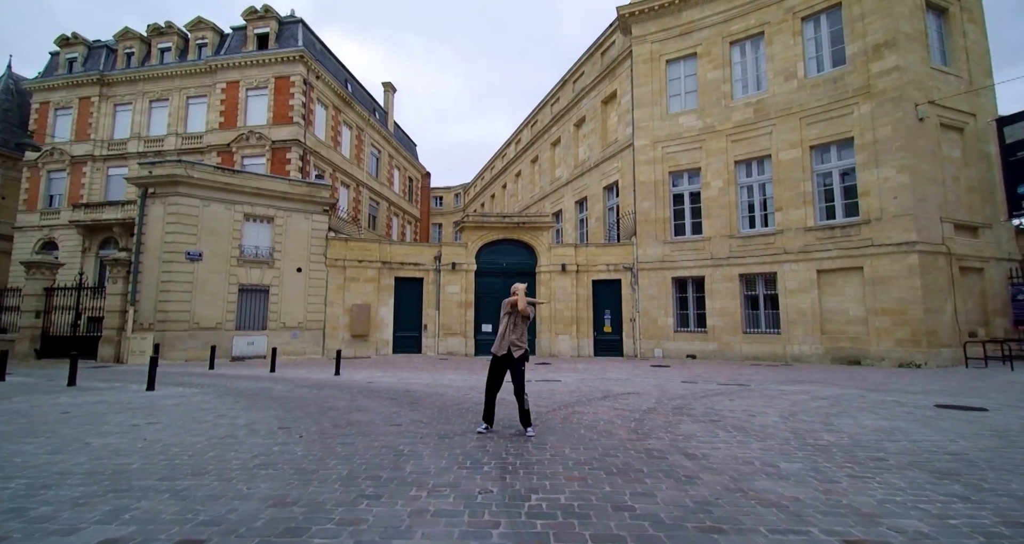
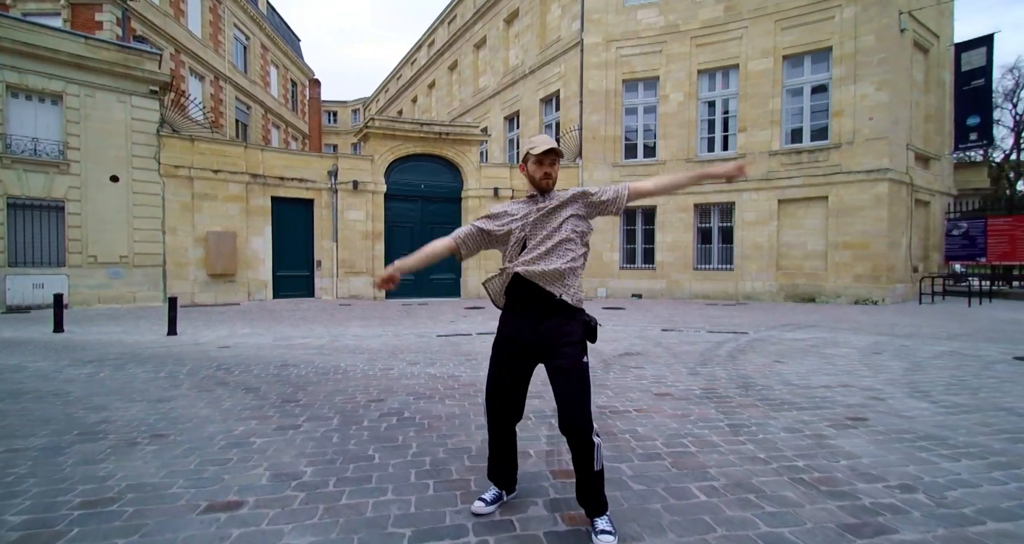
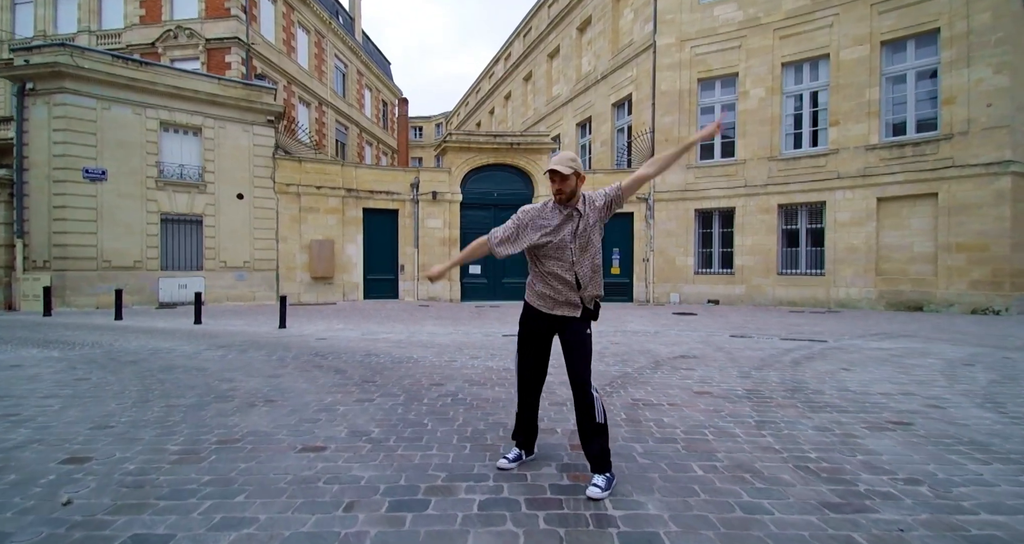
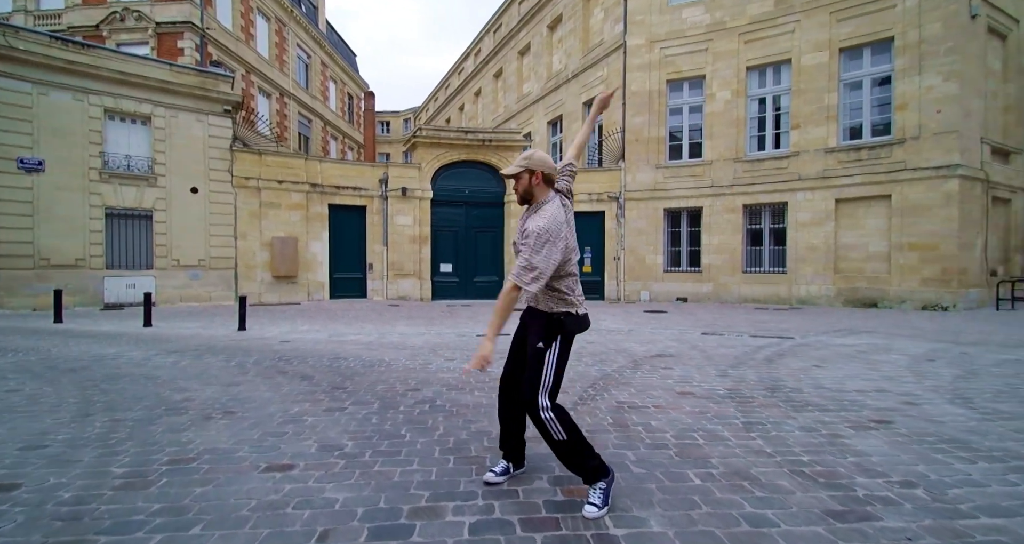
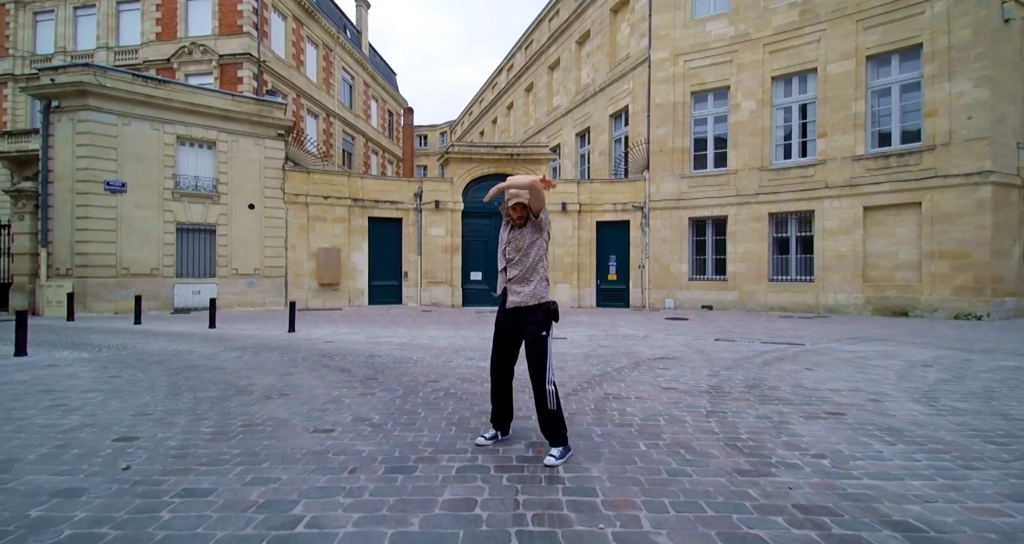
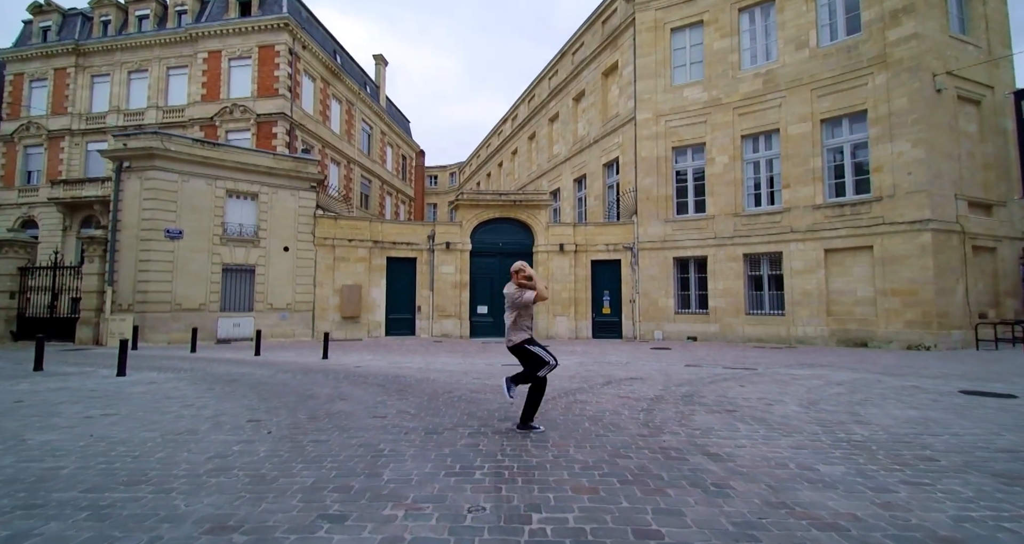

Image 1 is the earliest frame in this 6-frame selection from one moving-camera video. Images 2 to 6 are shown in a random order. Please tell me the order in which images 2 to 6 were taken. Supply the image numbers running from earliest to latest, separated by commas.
6, 5, 3, 4, 2
